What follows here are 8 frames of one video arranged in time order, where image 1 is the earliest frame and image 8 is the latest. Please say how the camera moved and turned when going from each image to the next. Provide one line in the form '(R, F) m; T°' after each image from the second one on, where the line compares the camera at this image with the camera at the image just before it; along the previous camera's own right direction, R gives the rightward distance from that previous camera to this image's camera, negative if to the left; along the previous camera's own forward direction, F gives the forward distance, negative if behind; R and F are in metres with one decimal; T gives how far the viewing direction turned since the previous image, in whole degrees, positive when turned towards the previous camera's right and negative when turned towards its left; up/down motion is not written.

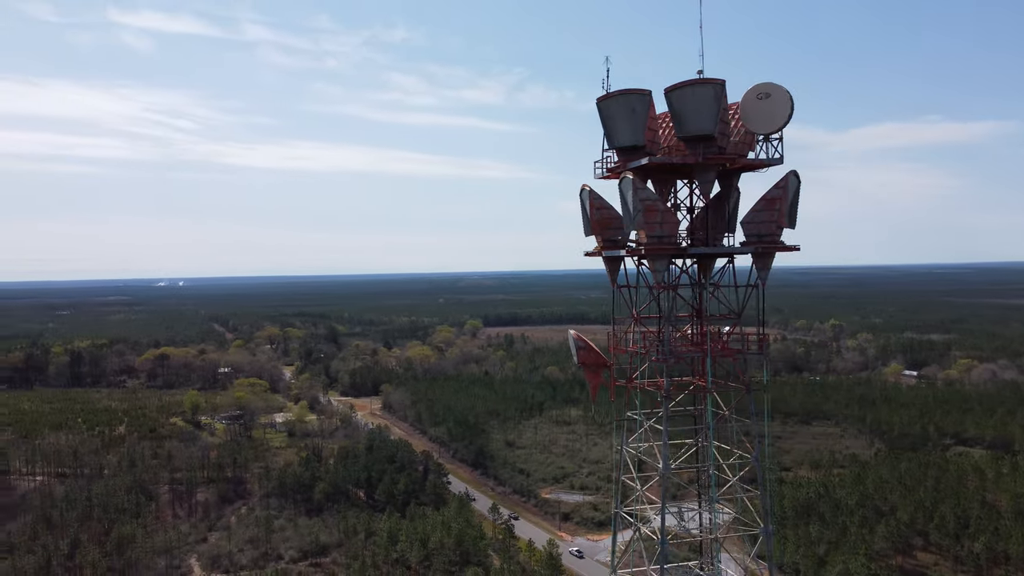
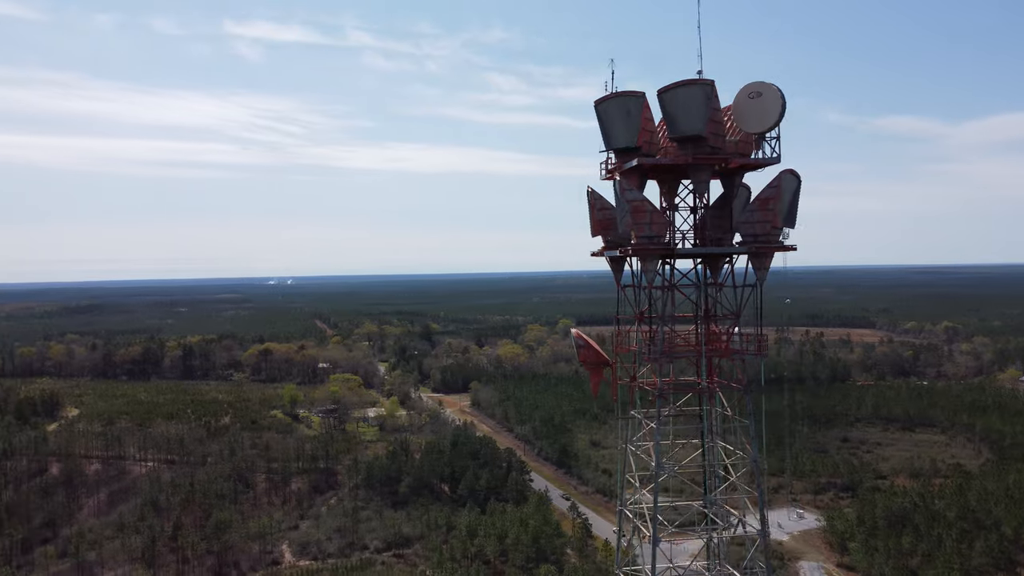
(+0.6, -0.1) m; -7°
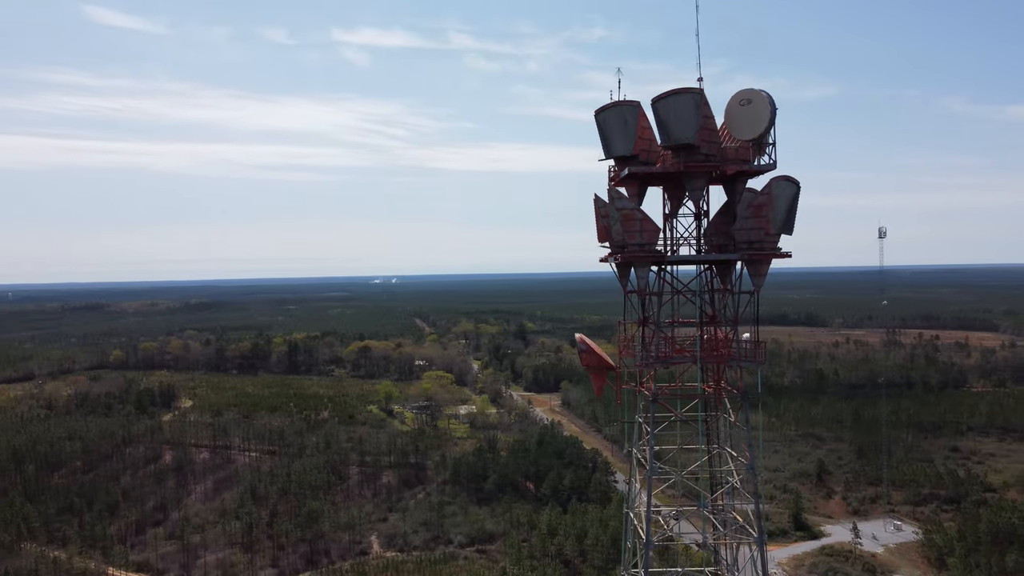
(+0.6, -0.1) m; -7°
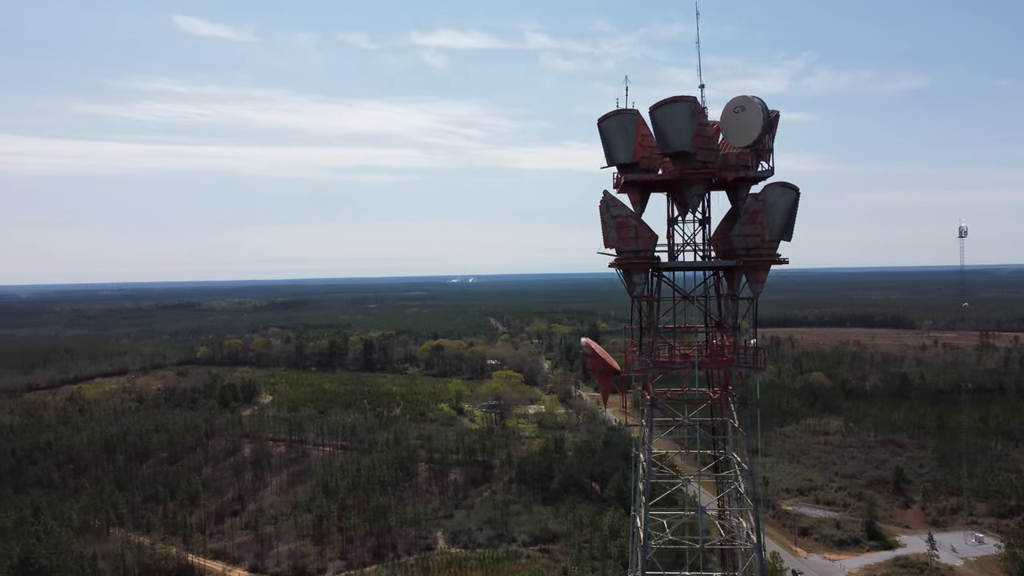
(+0.4, -0.1) m; -5°
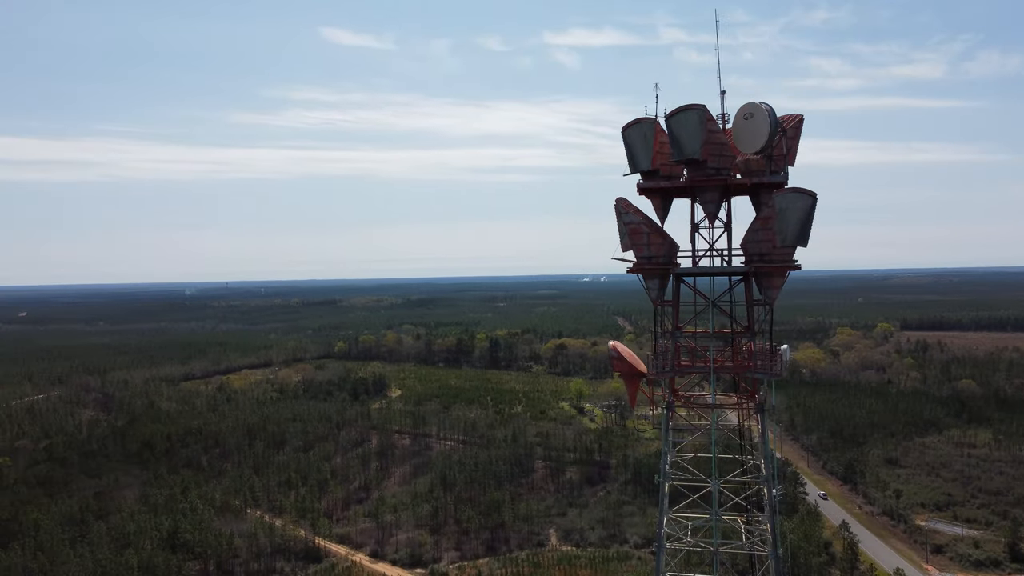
(+0.7, -0.2) m; -9°
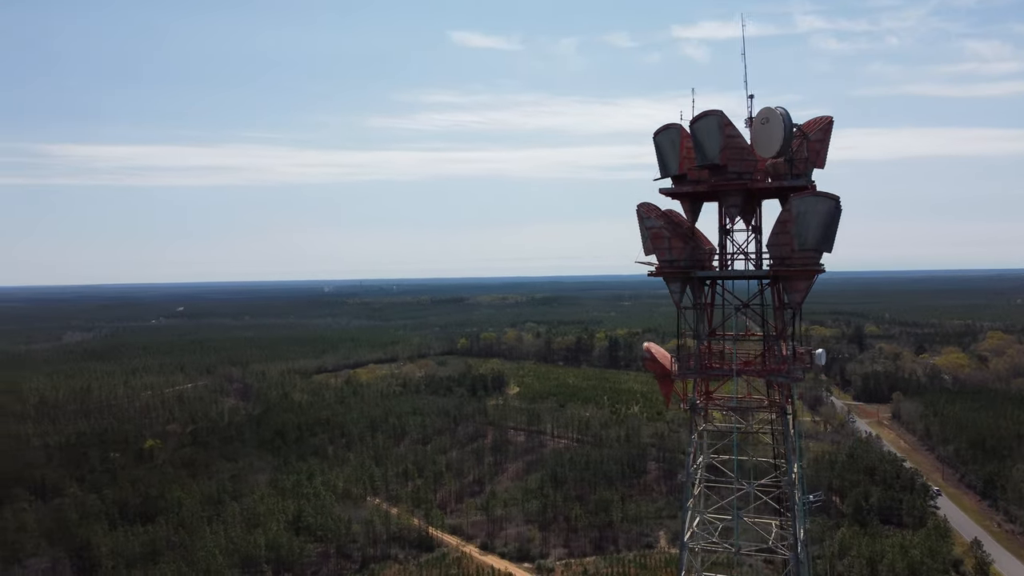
(+0.6, -0.2) m; -9°
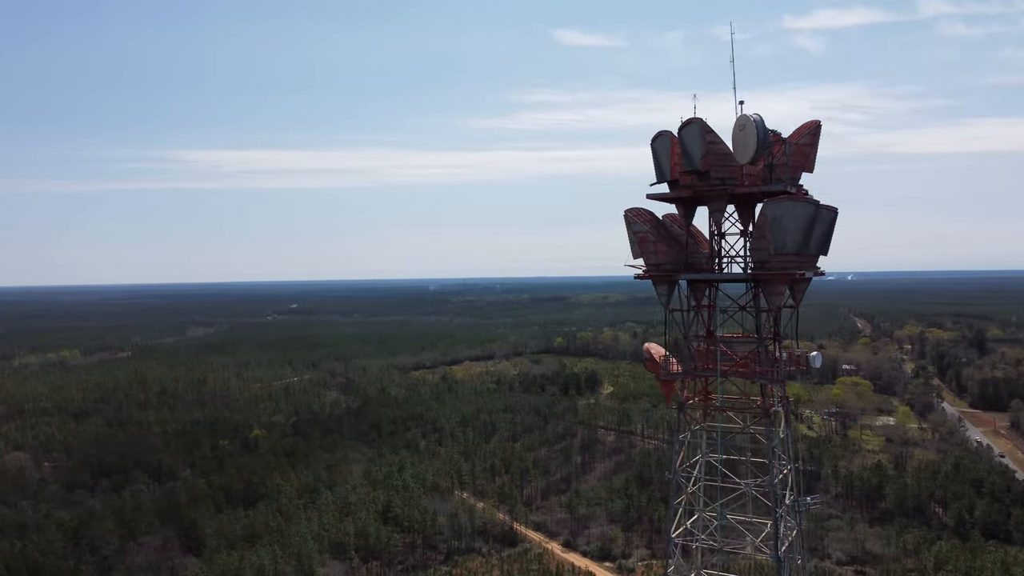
(+0.7, -0.2) m; -7°
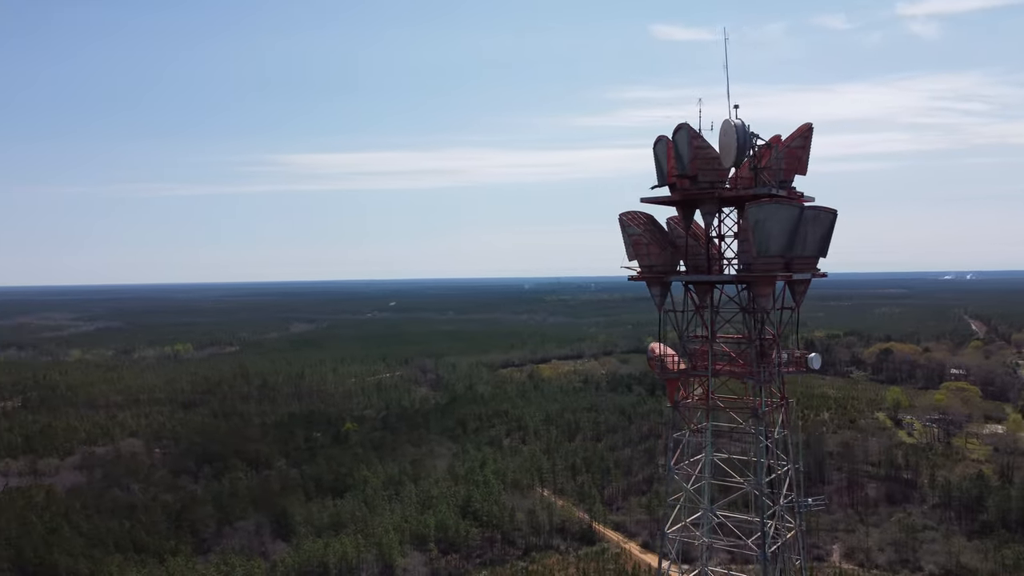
(+0.6, -0.2) m; -7°
